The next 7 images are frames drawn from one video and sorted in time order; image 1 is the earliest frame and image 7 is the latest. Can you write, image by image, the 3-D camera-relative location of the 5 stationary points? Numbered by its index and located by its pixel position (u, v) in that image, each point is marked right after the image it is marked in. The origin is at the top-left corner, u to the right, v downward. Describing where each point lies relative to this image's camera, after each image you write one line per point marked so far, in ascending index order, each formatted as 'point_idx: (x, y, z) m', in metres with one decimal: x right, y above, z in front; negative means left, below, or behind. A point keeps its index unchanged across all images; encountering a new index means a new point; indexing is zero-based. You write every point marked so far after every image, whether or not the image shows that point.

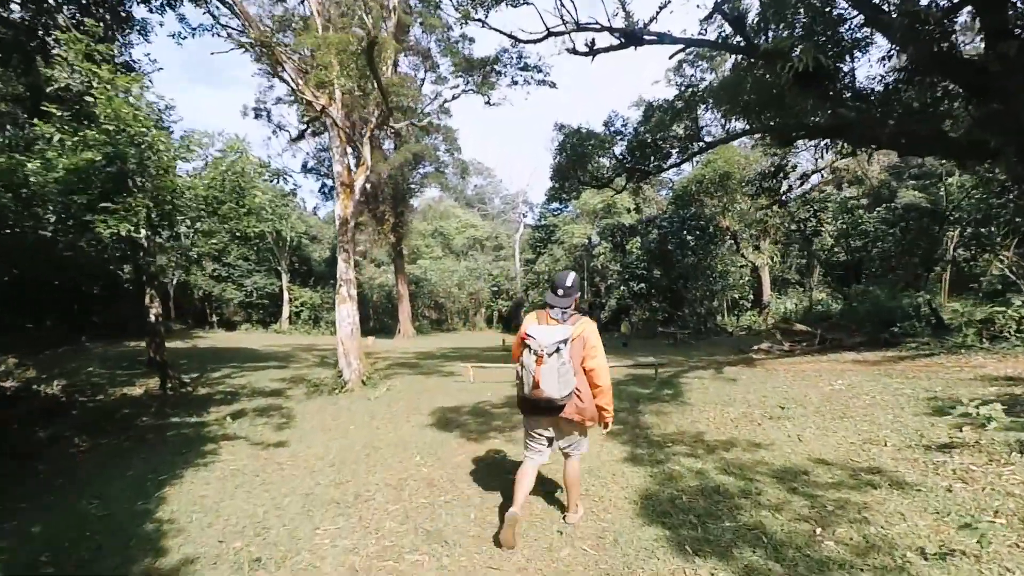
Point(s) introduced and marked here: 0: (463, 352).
0: (-1.3, -1.8, +15.3) m
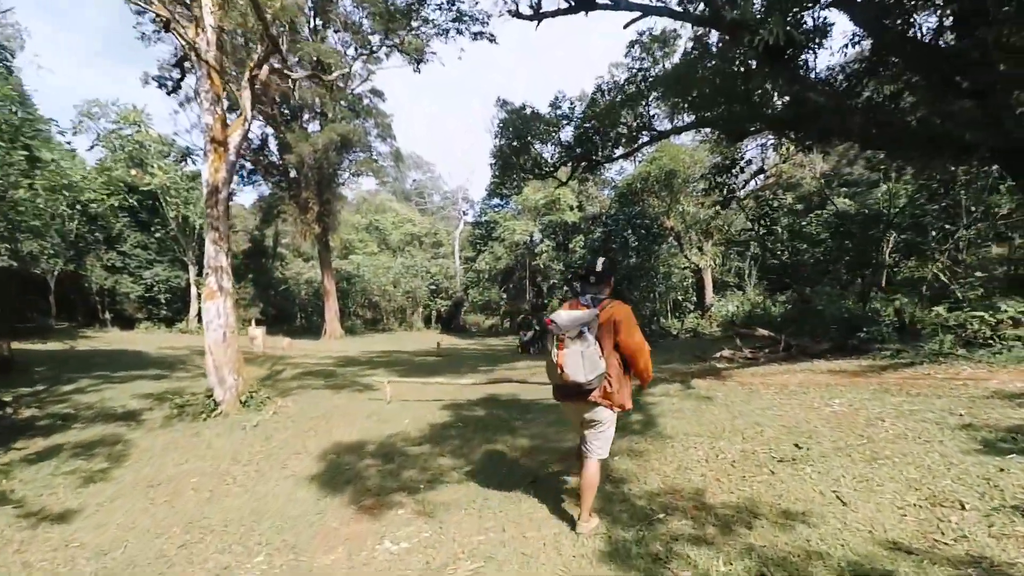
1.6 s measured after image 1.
0: (-3.0, -1.7, +13.6) m
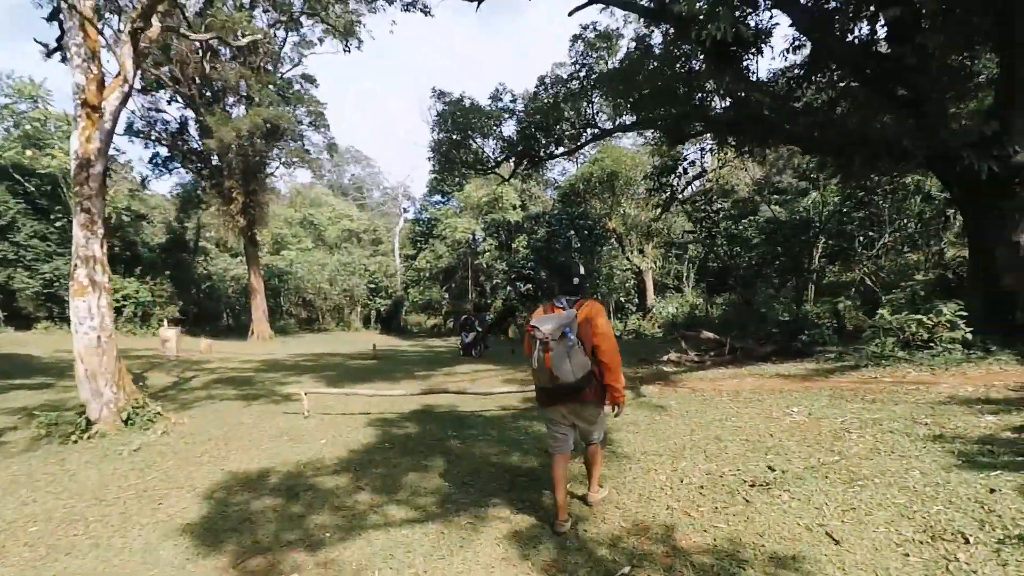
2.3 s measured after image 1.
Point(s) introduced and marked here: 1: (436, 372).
0: (-4.3, -1.7, +12.7) m
1: (-1.2, -1.3, +8.7) m
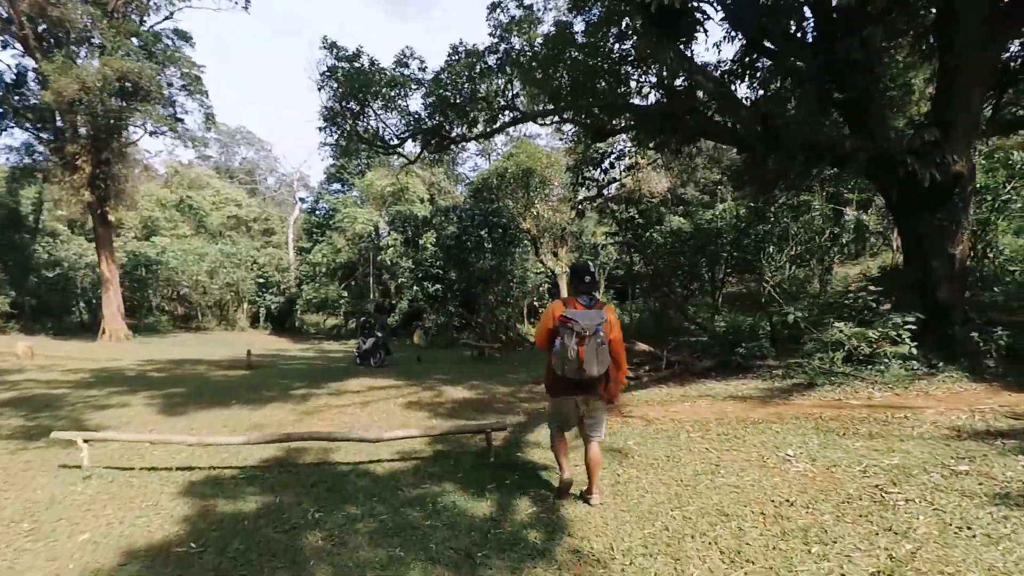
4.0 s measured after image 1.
0: (-6.2, -1.5, +10.3) m
1: (-2.4, -1.3, +6.9) m
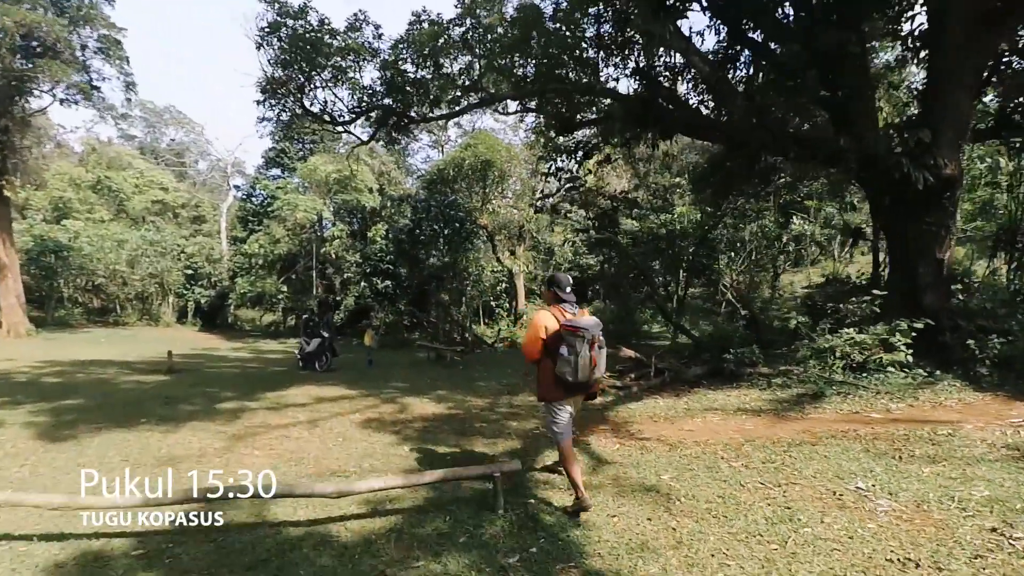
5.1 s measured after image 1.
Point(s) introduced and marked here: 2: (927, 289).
0: (-6.8, -1.3, +8.8) m
1: (-2.7, -1.2, +5.7) m
2: (+5.7, 0.0, +7.7) m
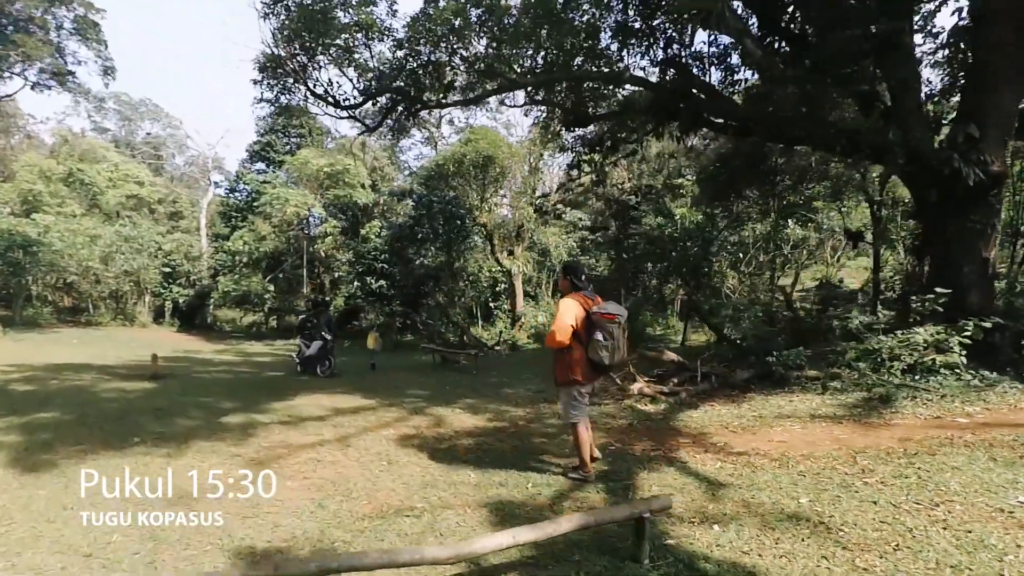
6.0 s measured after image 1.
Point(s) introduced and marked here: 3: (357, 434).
0: (-6.5, -1.3, +7.9) m
1: (-2.3, -1.1, +5.0) m
2: (+6.0, -0.1, +7.3) m
3: (-1.1, -1.1, +4.2) m
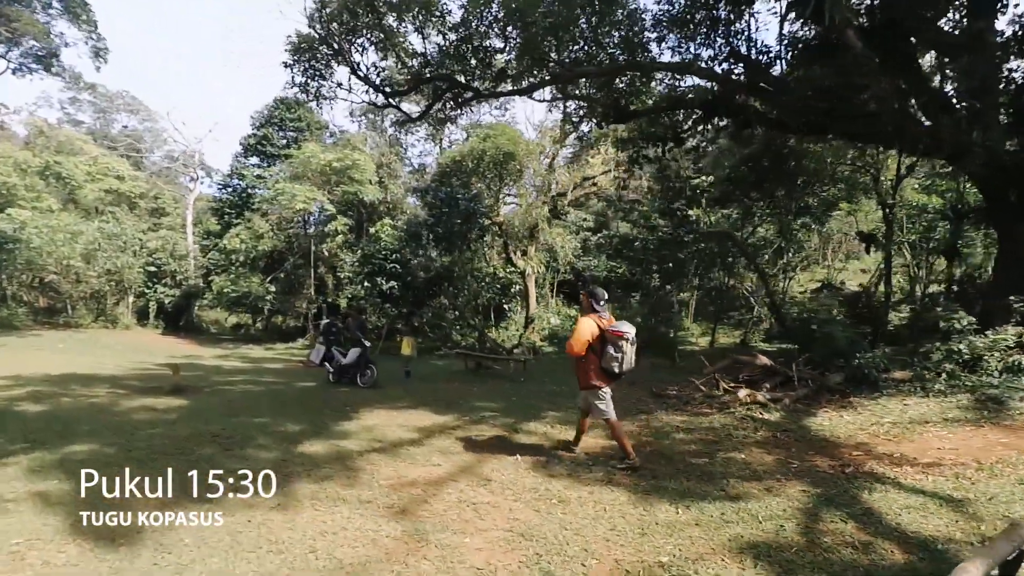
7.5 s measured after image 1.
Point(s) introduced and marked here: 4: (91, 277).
0: (-5.7, -1.3, +7.2) m
1: (-1.3, -1.1, +4.5) m
2: (+6.8, -0.1, +7.1) m
3: (-0.2, -1.1, +3.7) m
4: (-14.5, +0.4, +19.3) m
